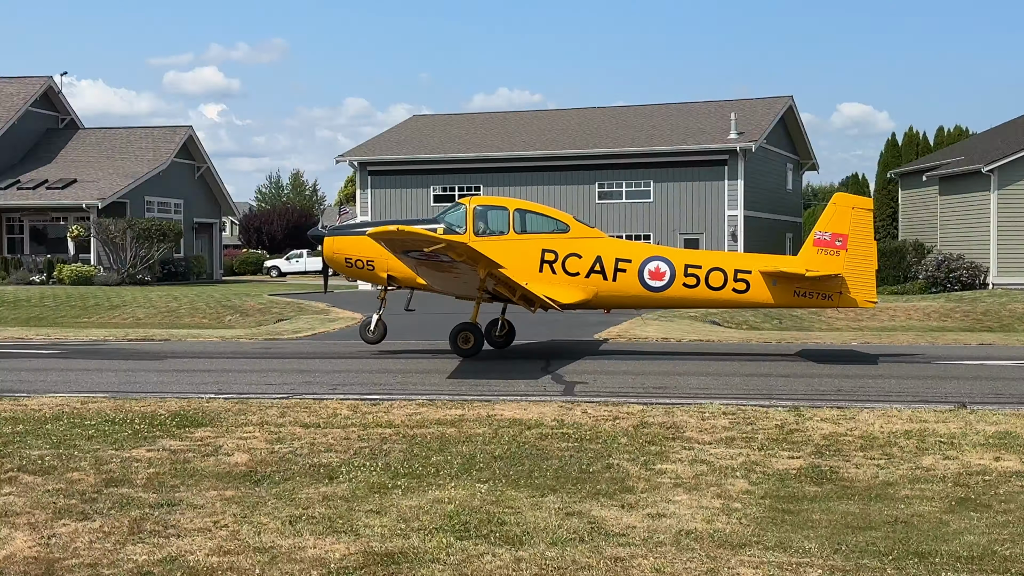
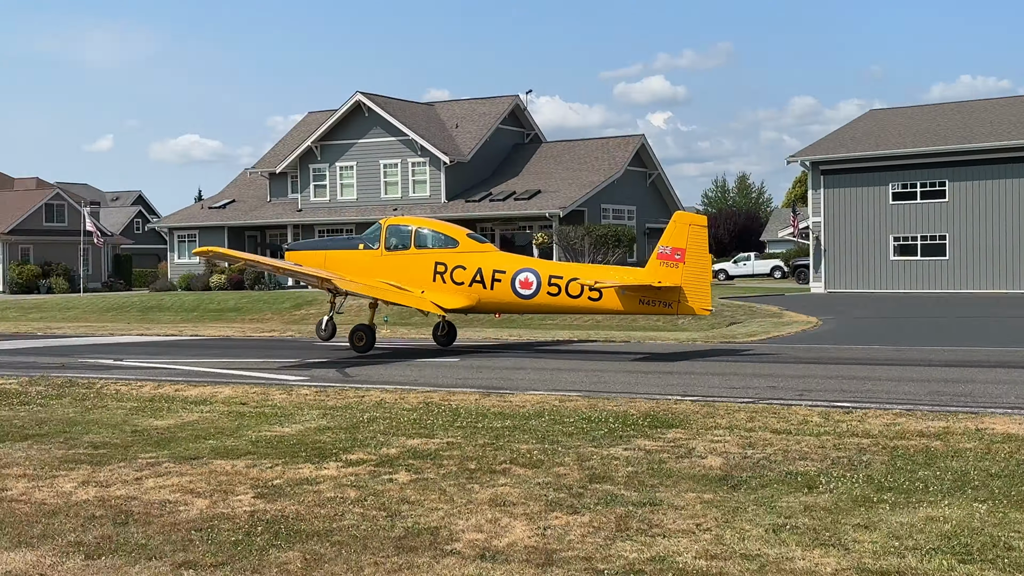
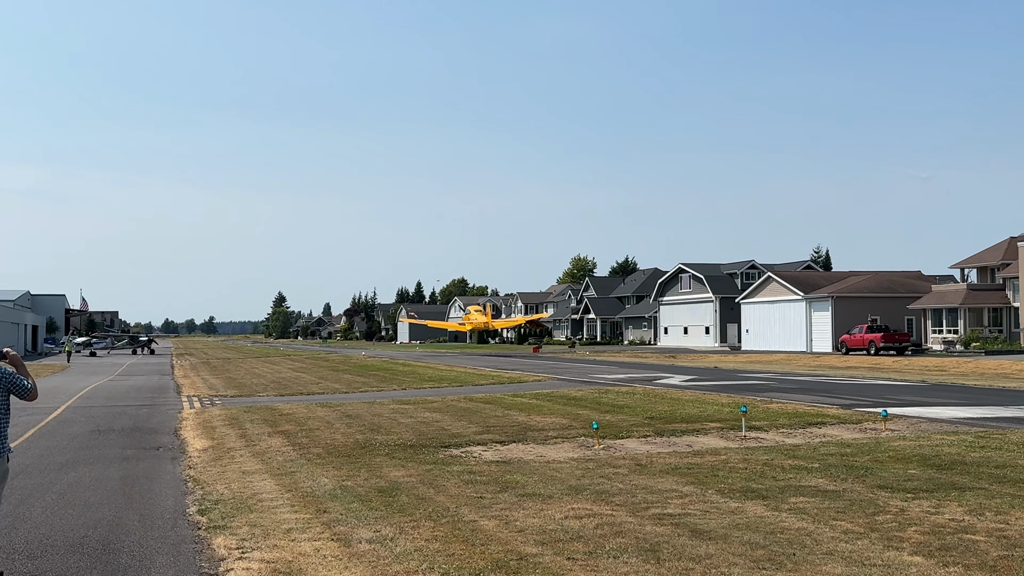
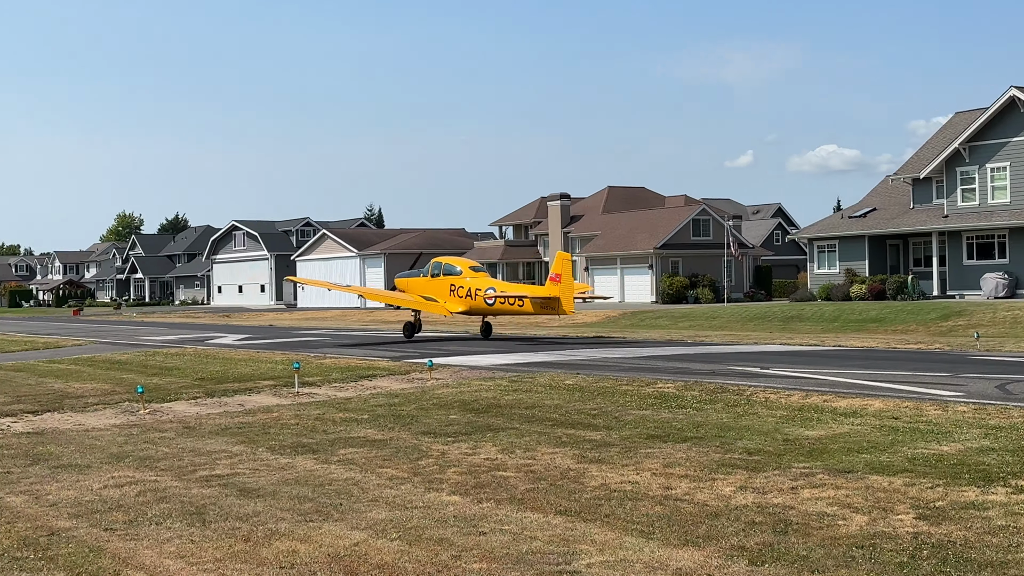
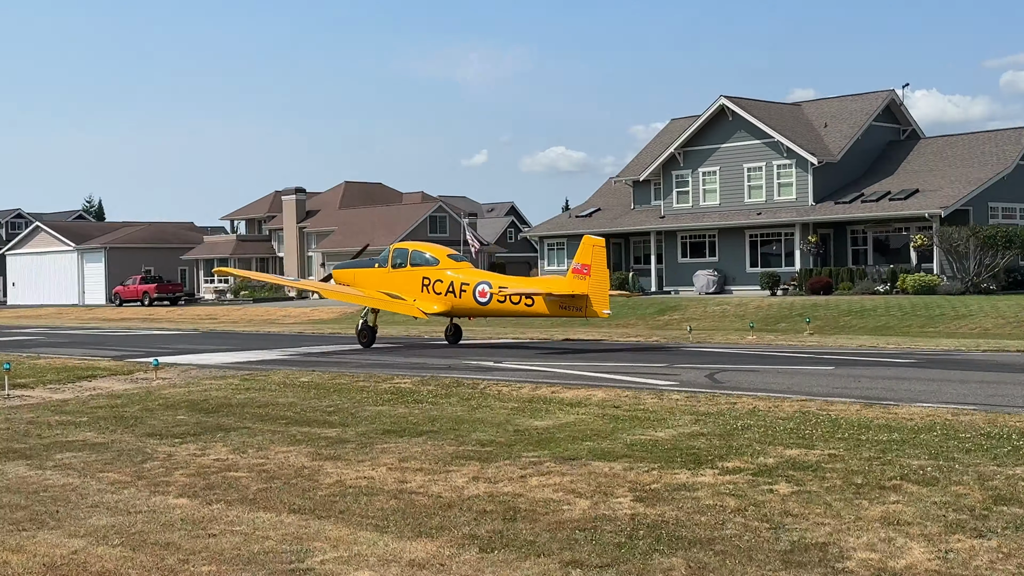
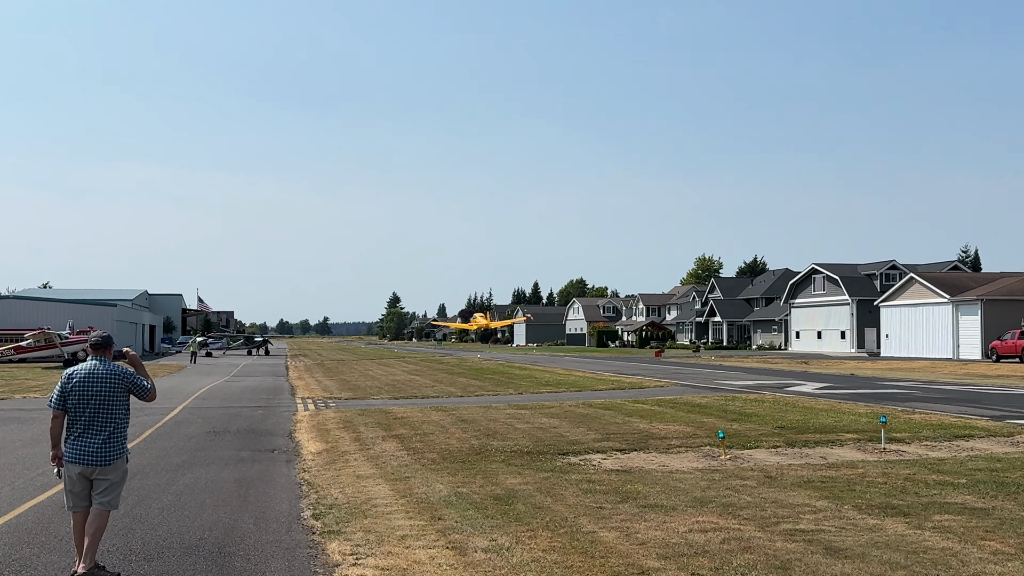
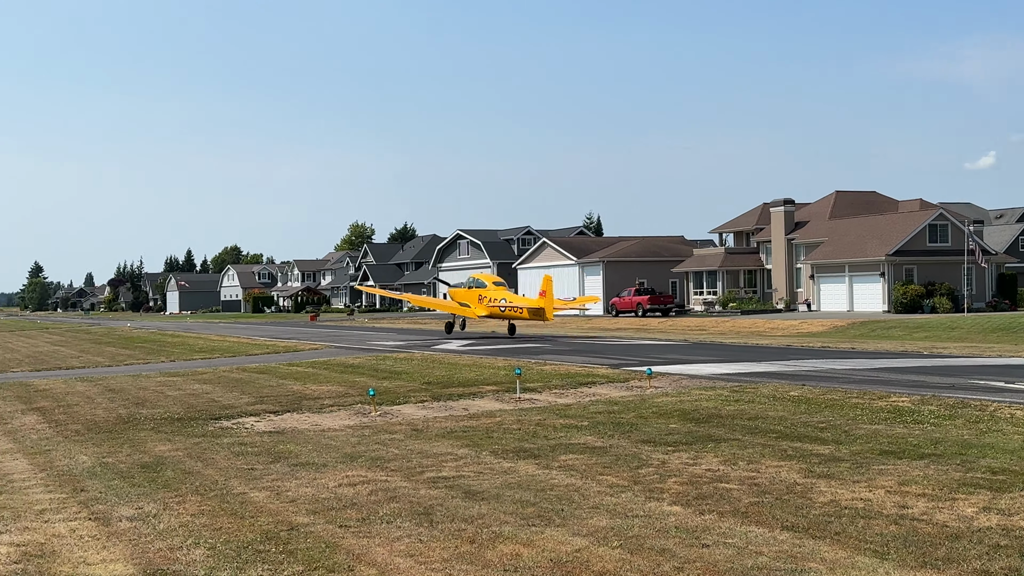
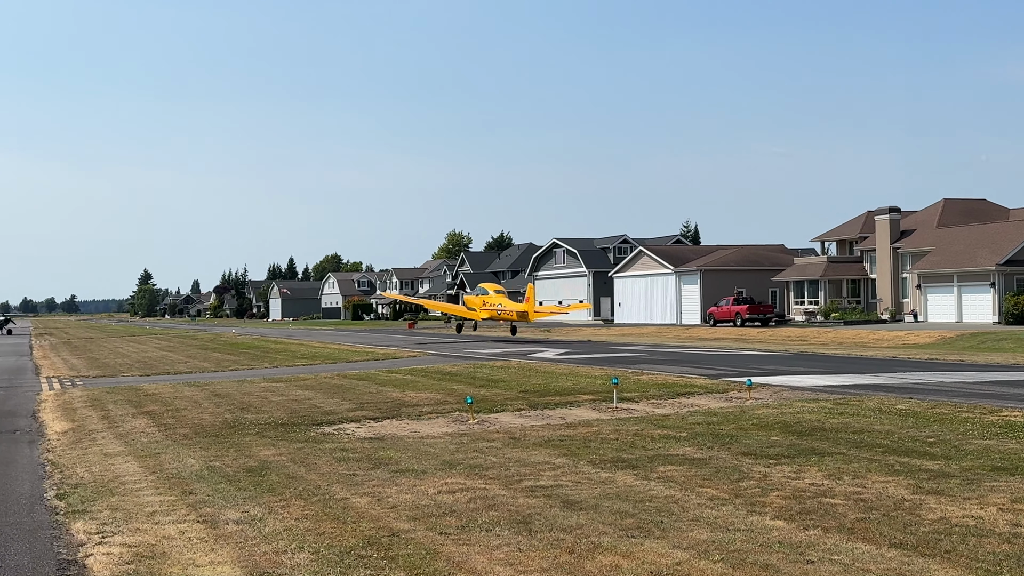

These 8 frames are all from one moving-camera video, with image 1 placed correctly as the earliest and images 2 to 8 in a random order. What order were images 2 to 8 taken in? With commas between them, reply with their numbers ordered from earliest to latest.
2, 5, 4, 7, 8, 3, 6
